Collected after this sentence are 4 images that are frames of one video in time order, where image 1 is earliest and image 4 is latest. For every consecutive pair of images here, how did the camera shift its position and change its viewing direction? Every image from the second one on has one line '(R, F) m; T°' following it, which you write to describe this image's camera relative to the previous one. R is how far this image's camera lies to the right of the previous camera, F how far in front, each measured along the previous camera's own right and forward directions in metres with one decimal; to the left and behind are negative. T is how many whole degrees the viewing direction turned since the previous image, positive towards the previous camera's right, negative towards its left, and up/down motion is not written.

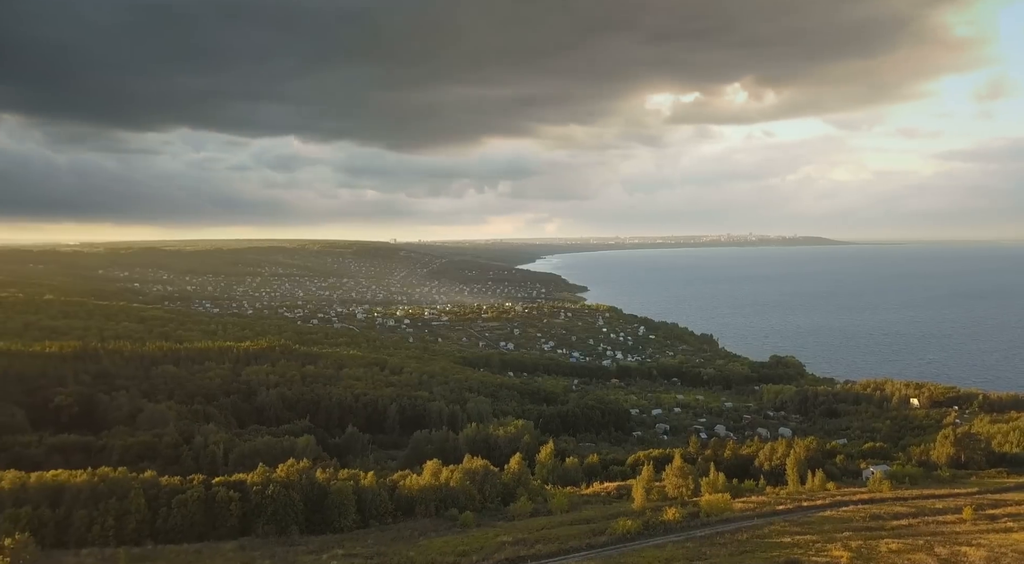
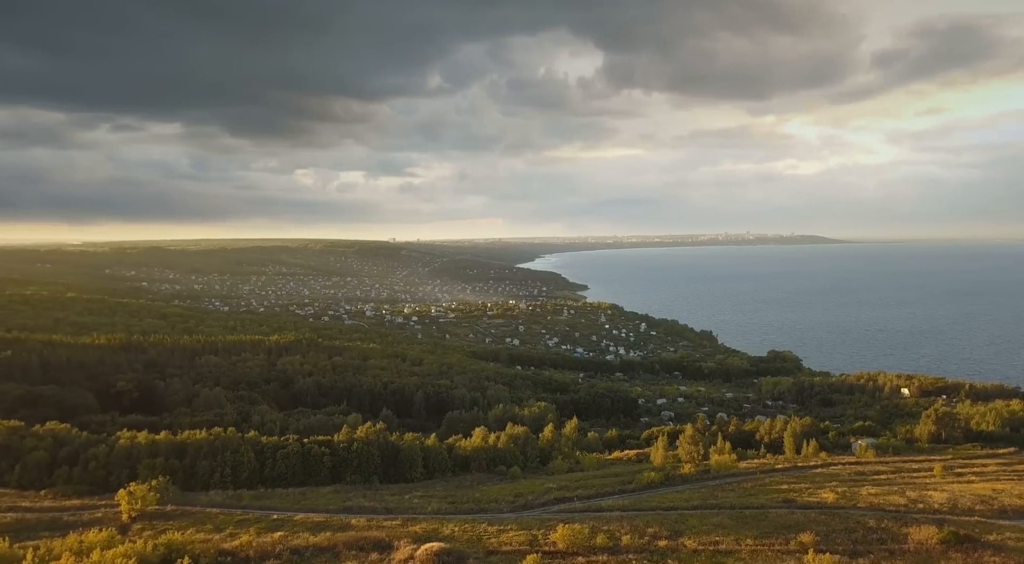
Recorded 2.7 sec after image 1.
(-1.8, -5.5) m; 0°
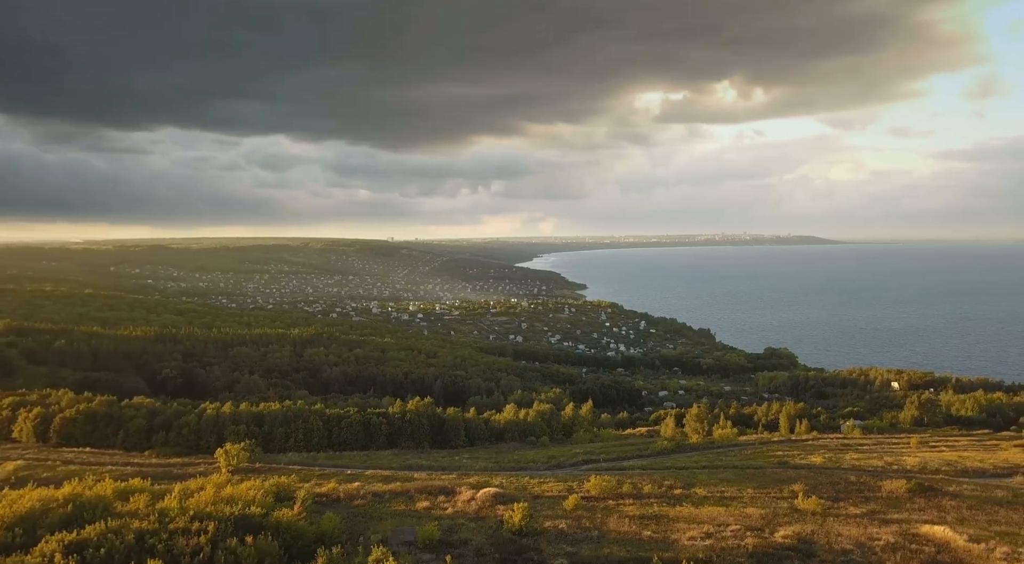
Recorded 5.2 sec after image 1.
(-1.6, -5.1) m; 0°
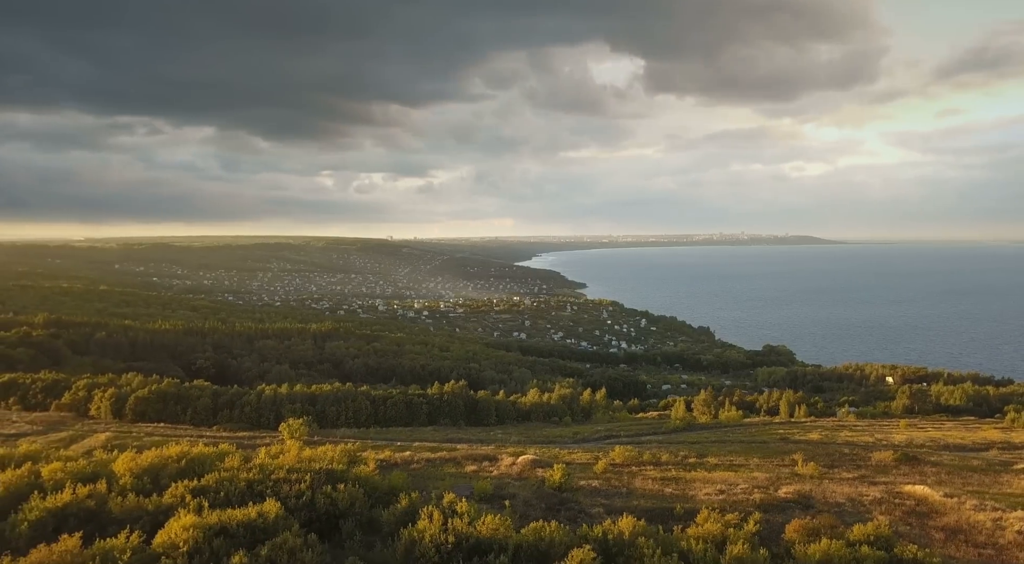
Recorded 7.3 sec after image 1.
(-1.5, -4.1) m; 0°
